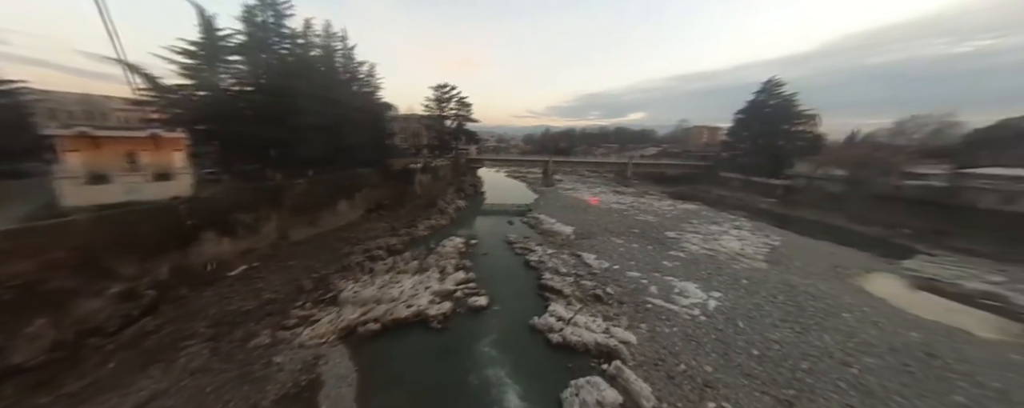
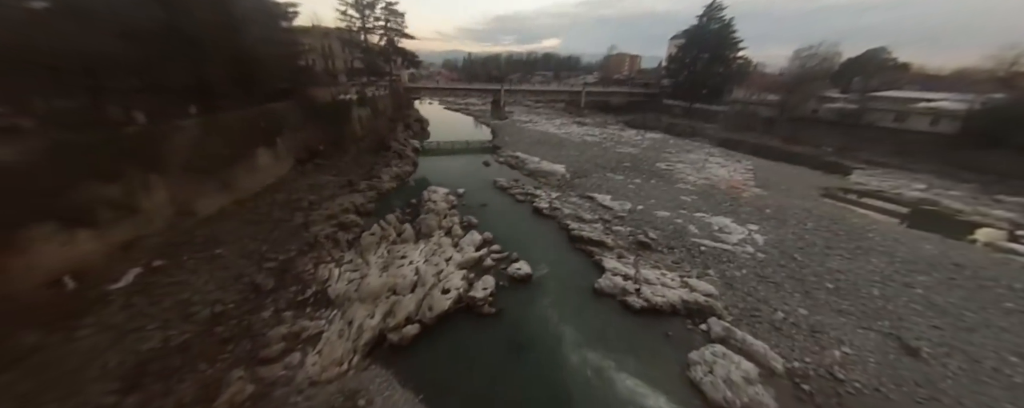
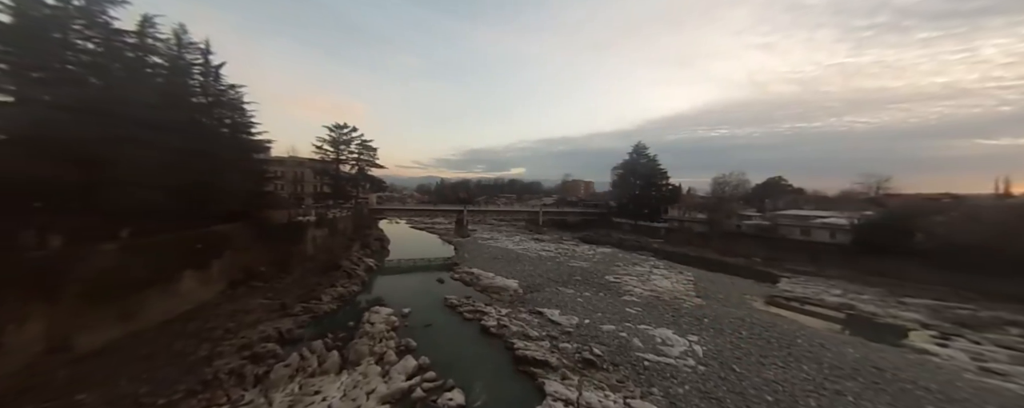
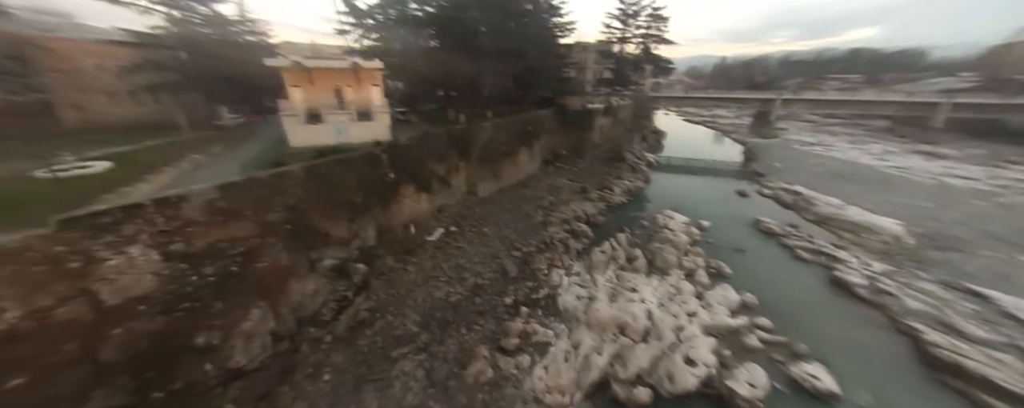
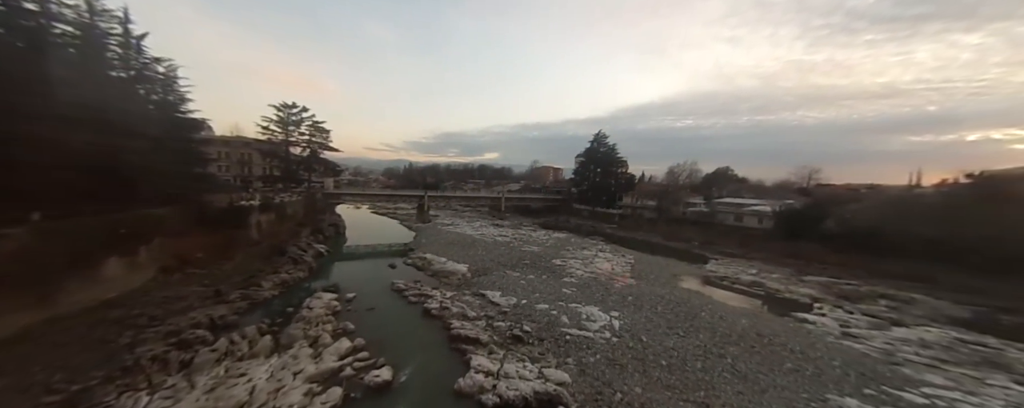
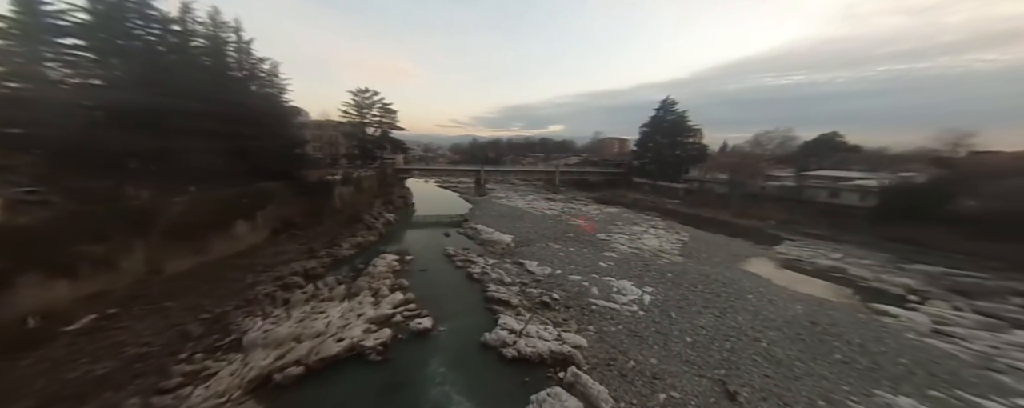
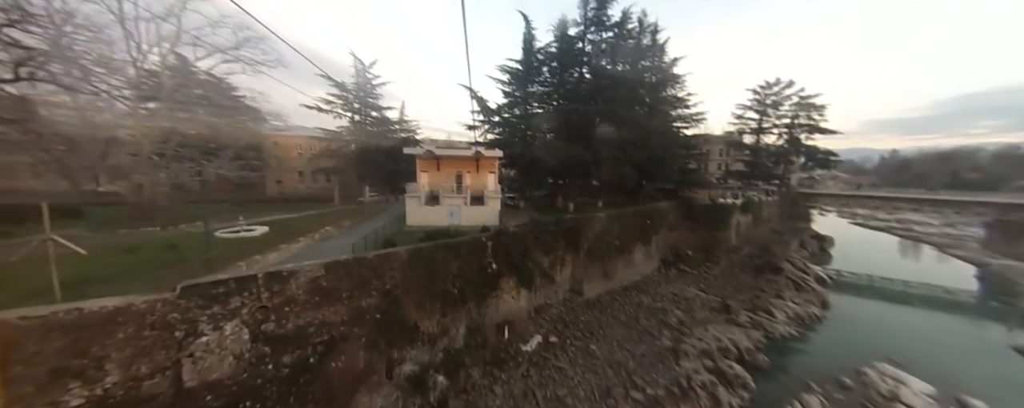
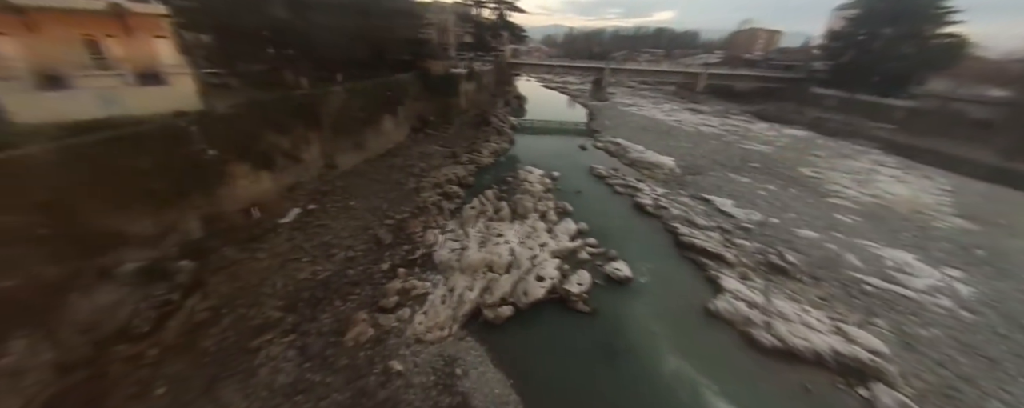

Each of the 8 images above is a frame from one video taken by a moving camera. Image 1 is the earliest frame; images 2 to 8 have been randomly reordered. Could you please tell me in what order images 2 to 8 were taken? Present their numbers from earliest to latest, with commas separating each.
6, 5, 3, 2, 8, 4, 7
